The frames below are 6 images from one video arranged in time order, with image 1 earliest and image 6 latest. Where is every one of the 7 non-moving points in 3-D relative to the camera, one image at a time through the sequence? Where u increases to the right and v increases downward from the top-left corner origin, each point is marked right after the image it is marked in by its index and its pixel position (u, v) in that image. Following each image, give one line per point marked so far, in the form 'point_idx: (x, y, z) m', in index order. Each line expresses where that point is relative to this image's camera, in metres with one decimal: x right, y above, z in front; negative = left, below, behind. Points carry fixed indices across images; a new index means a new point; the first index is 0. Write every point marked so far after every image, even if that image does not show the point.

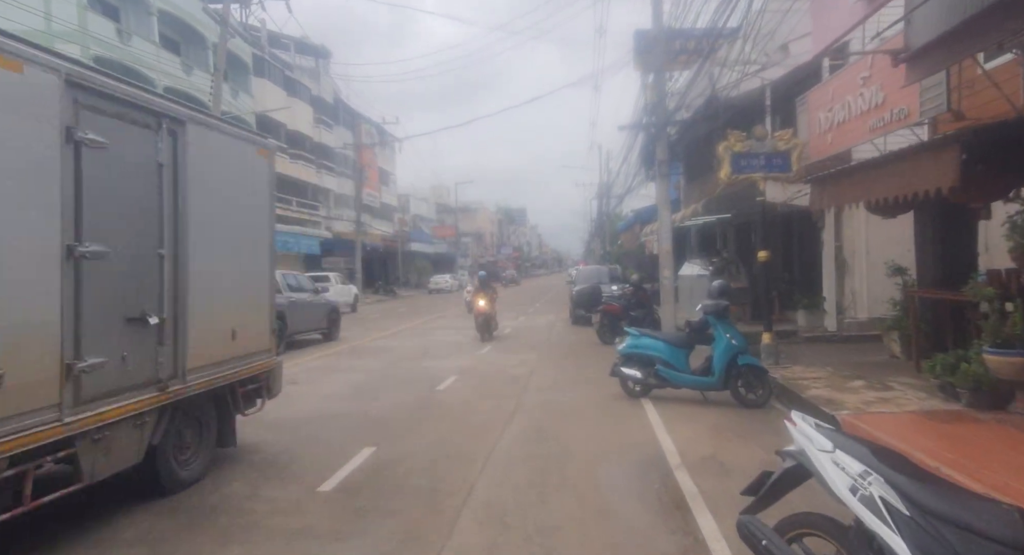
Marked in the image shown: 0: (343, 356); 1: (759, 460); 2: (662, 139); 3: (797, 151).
0: (-4.2, -1.9, +14.8) m
1: (+2.6, -1.9, +6.2) m
2: (+4.0, +3.7, +16.0) m
3: (+5.3, +2.4, +11.1) m
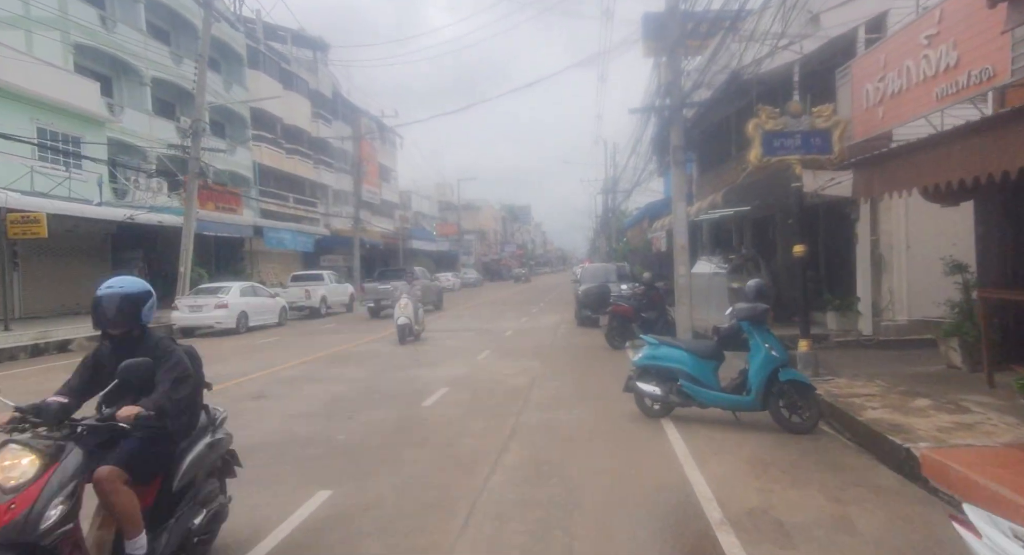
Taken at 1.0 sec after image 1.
0: (-4.2, -1.9, +13.4) m
1: (+2.5, -1.9, +4.8) m
2: (+4.0, +3.8, +14.5) m
3: (+5.3, +2.4, +9.6) m
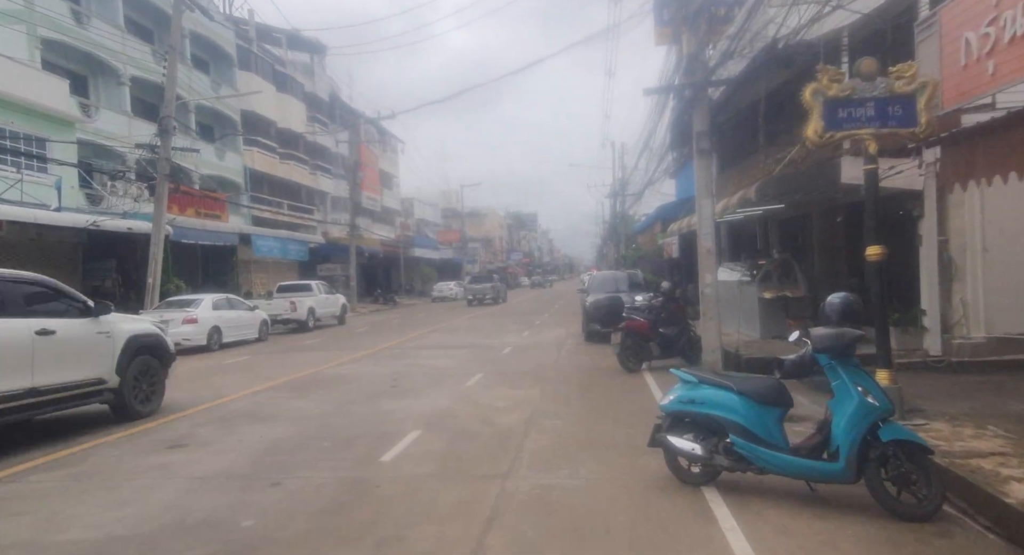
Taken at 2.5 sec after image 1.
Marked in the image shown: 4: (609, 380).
0: (-4.3, -2.2, +11.2) m
1: (+2.3, -2.0, +2.5) m
2: (+3.9, +3.6, +12.3) m
3: (+5.1, +2.3, +7.4) m
4: (+1.9, -2.1, +11.9) m
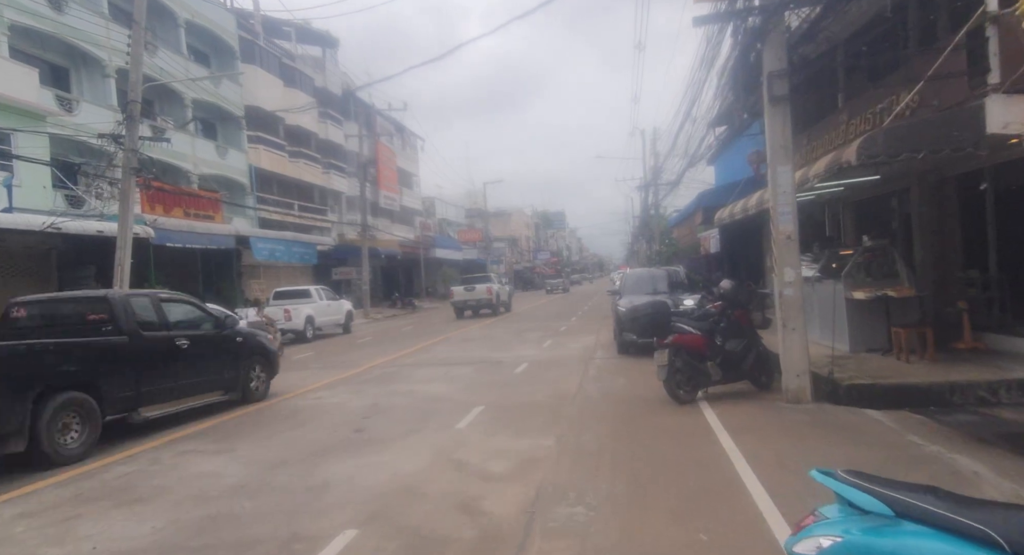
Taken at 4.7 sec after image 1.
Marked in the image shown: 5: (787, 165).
0: (-4.2, -2.2, +8.2) m
1: (+2.0, -2.0, -0.8) m
2: (+3.9, +3.6, +8.9) m
3: (+4.9, +2.4, +3.9) m
4: (+2.0, -2.0, +8.6) m
5: (+4.2, +1.7, +9.1) m
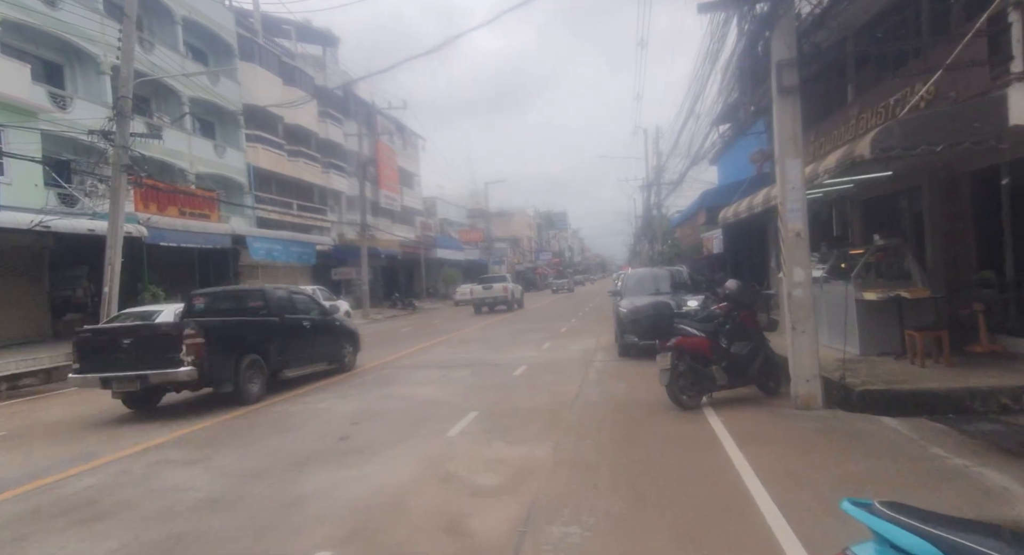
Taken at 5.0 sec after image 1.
0: (-4.3, -2.2, +7.7) m
1: (+1.8, -1.9, -1.3) m
2: (+3.9, +3.6, +8.4) m
3: (+4.8, +2.4, +3.4) m
4: (+2.0, -2.0, +8.1) m
5: (+4.1, +1.7, +8.7) m
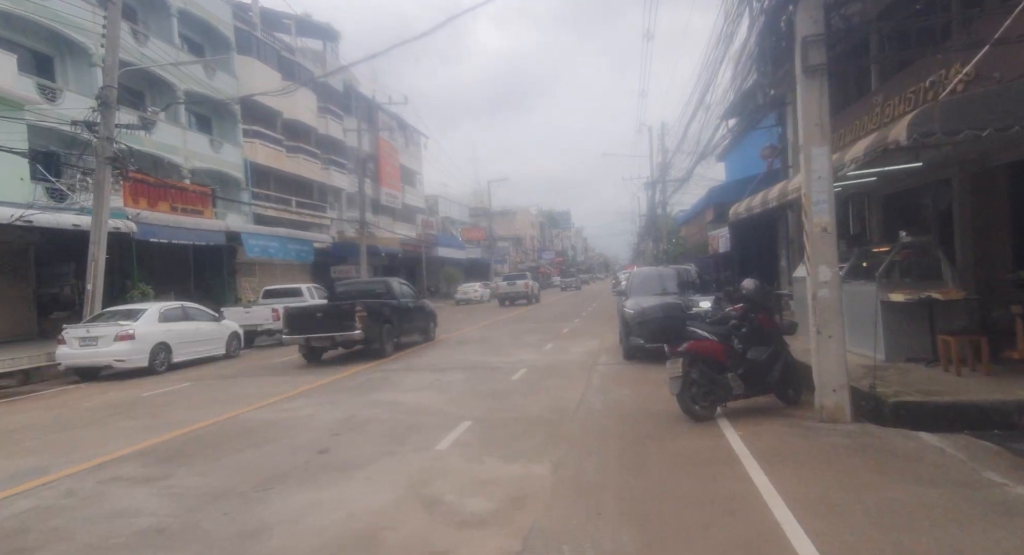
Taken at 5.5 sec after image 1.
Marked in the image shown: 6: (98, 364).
0: (-4.3, -2.2, +7.0) m
1: (+1.7, -1.9, -2.1) m
2: (+3.8, +3.6, +7.6) m
3: (+4.8, +2.4, +2.6) m
4: (+1.9, -2.0, +7.3) m
5: (+4.1, +1.7, +7.9) m
6: (-10.7, -2.2, +15.4) m
